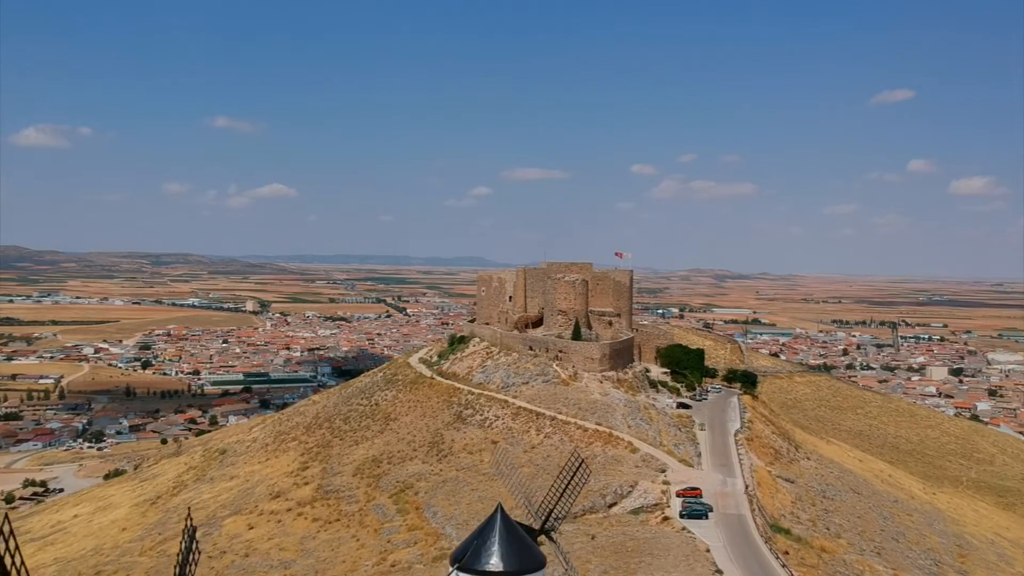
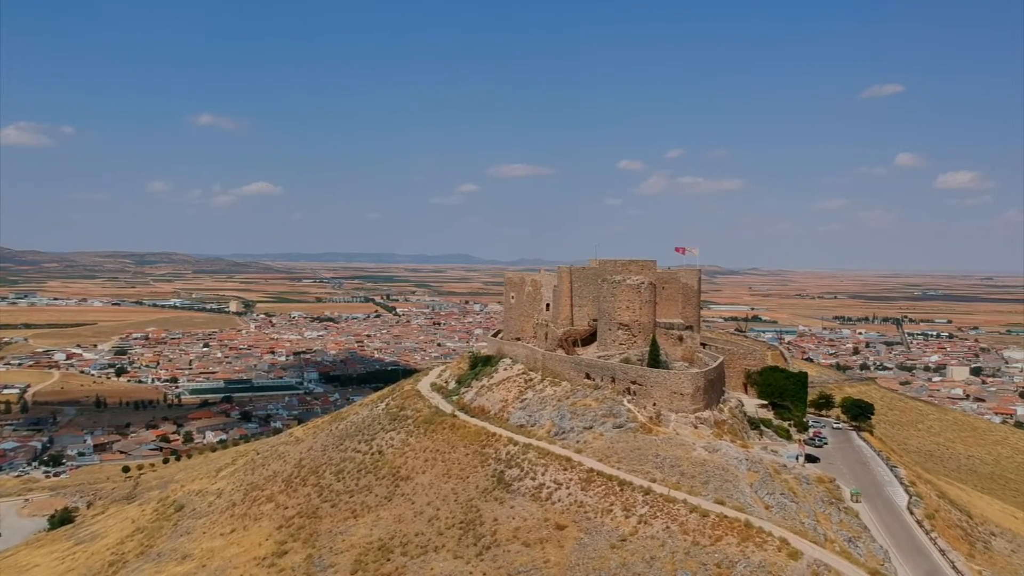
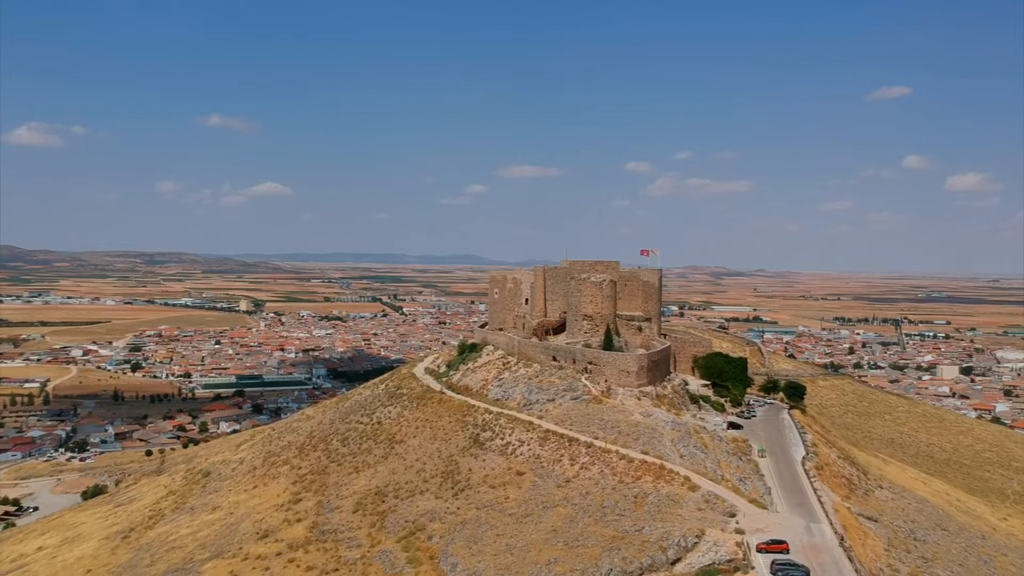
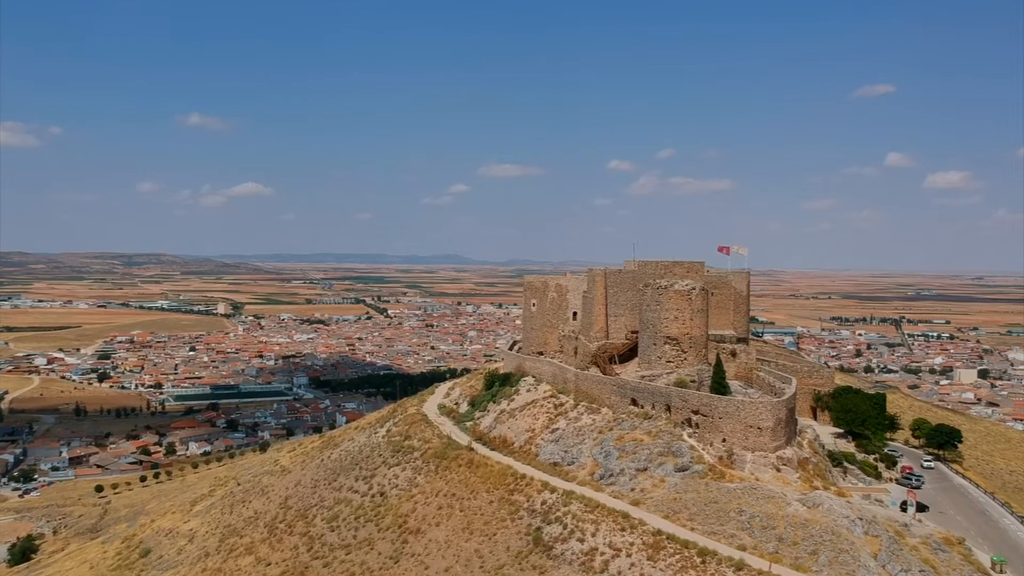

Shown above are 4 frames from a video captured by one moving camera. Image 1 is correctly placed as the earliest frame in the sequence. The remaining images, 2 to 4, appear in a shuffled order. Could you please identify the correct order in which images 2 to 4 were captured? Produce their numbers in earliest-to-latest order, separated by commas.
3, 2, 4
